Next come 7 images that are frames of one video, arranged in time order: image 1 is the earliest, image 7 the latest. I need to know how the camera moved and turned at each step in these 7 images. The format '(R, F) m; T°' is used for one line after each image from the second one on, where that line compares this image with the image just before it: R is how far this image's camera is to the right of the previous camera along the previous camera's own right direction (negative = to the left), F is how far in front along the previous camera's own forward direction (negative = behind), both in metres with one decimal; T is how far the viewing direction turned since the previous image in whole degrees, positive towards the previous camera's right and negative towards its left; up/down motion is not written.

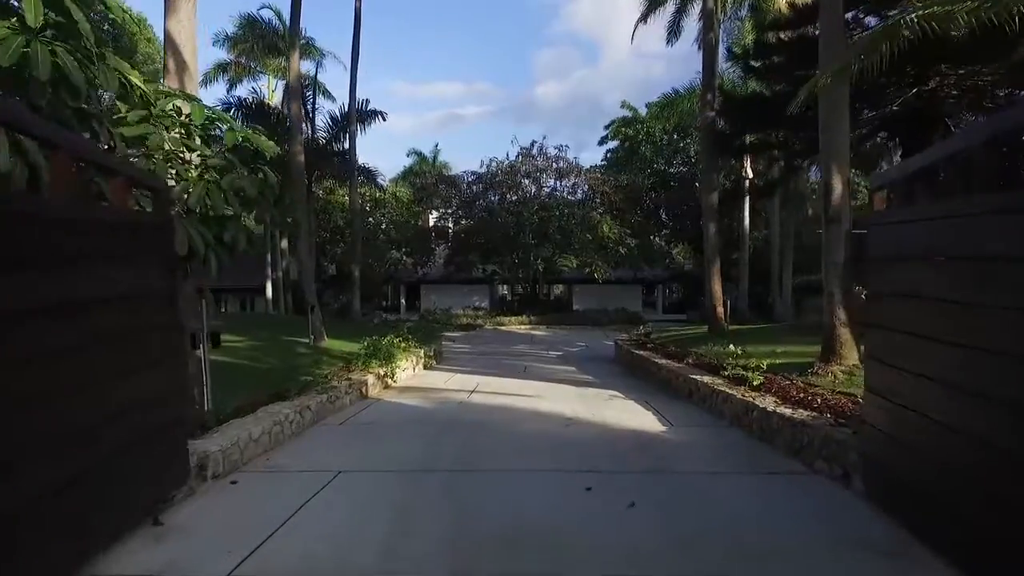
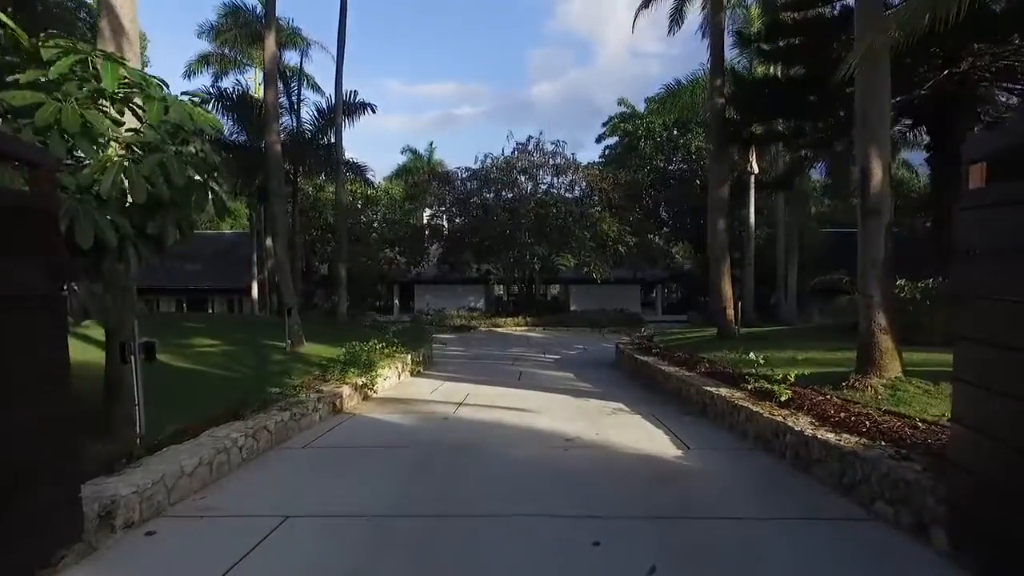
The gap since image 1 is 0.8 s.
(+0.1, +1.3) m; 0°
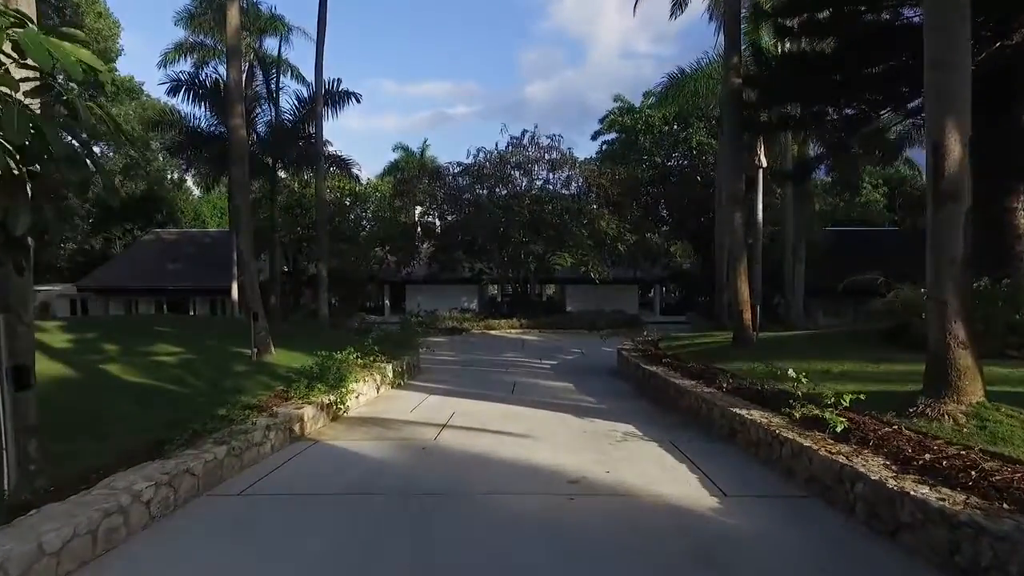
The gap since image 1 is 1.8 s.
(+0.1, +1.6) m; +1°
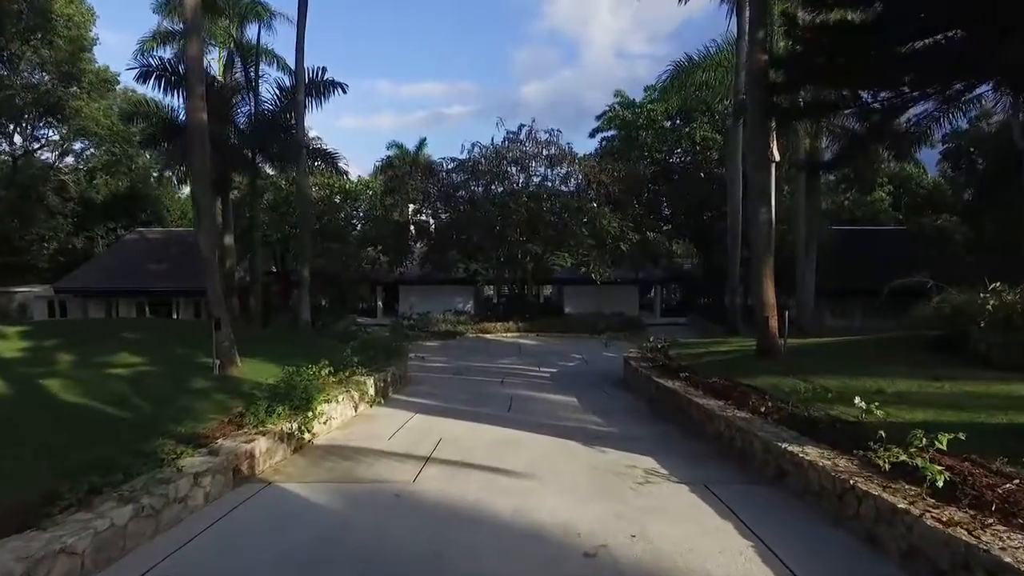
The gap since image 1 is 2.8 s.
(0.0, +1.6) m; 0°
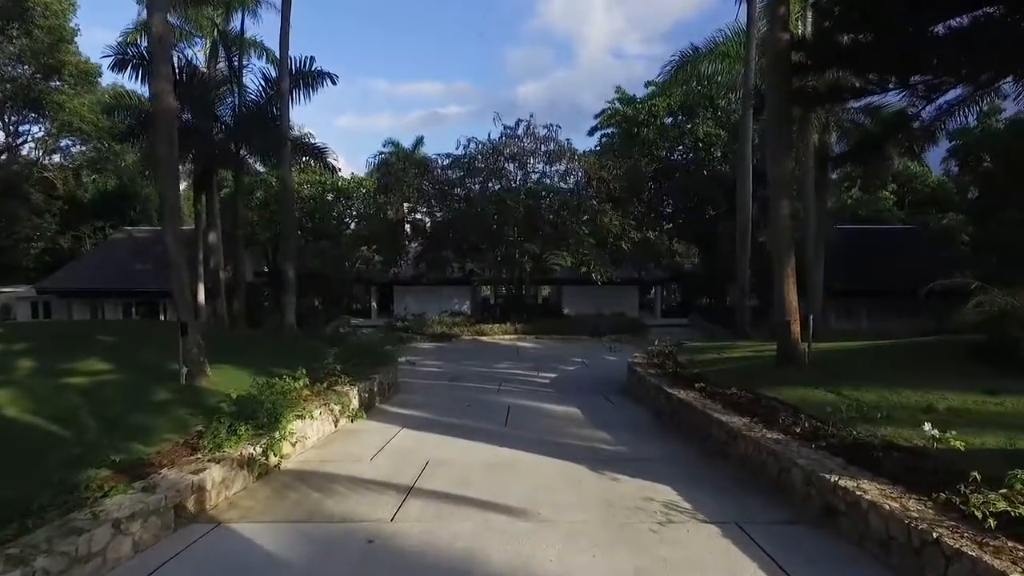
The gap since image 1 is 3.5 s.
(0.0, +1.1) m; 0°
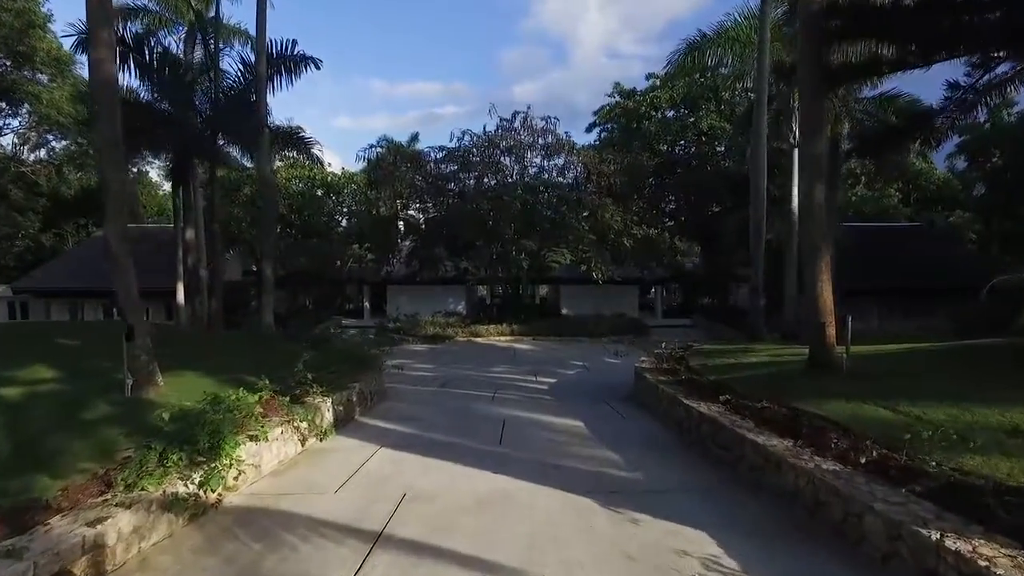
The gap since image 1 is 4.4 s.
(0.0, +1.4) m; 0°
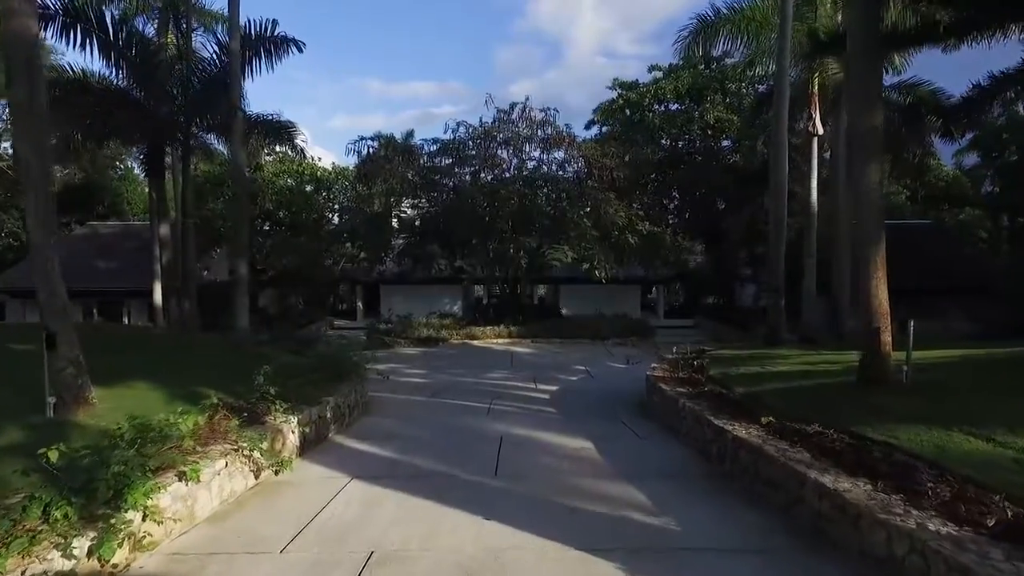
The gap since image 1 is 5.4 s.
(0.0, +1.6) m; 0°
